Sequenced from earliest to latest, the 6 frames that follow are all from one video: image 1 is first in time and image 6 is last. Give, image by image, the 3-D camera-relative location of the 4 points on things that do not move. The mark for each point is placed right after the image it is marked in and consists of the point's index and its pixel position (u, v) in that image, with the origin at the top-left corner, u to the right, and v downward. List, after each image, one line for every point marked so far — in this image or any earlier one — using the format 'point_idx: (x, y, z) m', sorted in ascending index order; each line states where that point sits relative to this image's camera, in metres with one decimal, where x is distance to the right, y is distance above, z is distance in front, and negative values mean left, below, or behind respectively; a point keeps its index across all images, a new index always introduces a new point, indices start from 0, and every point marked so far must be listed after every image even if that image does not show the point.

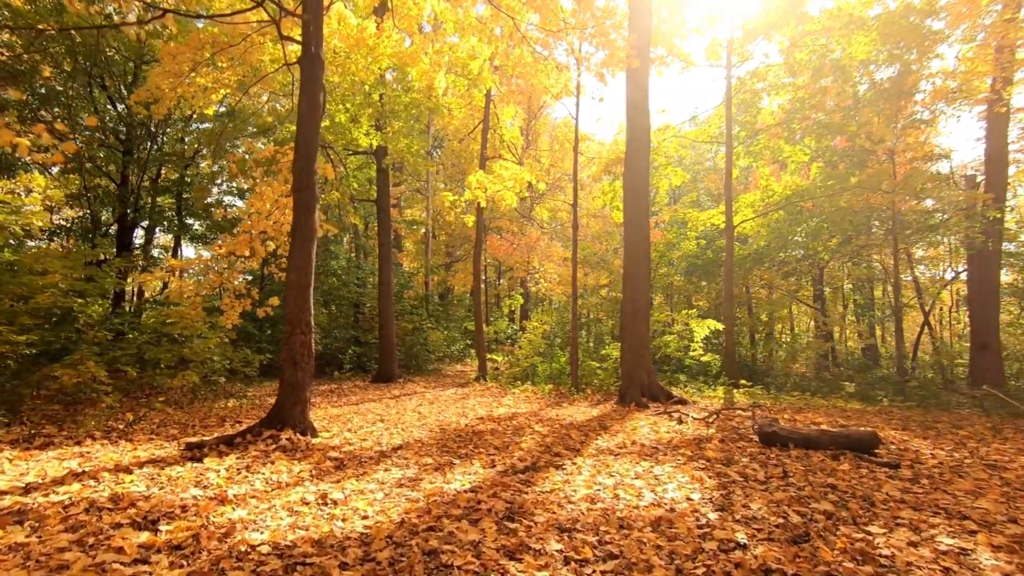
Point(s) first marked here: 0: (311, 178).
0: (-2.0, +1.1, +5.5) m
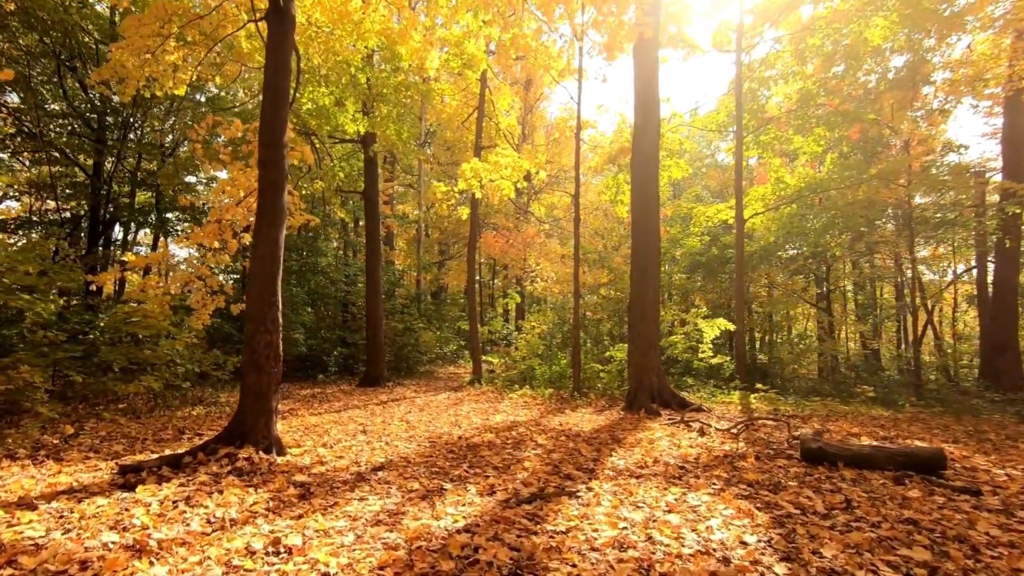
0: (-2.0, +1.2, +4.7) m
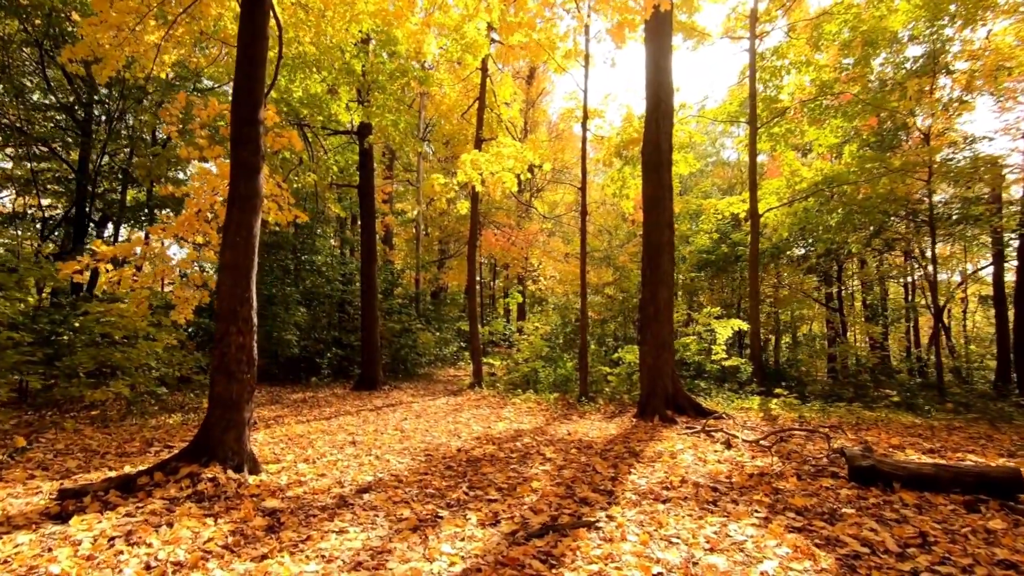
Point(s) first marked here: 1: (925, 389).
0: (-2.0, +1.2, +4.2) m
1: (+8.3, -2.1, +10.9) m
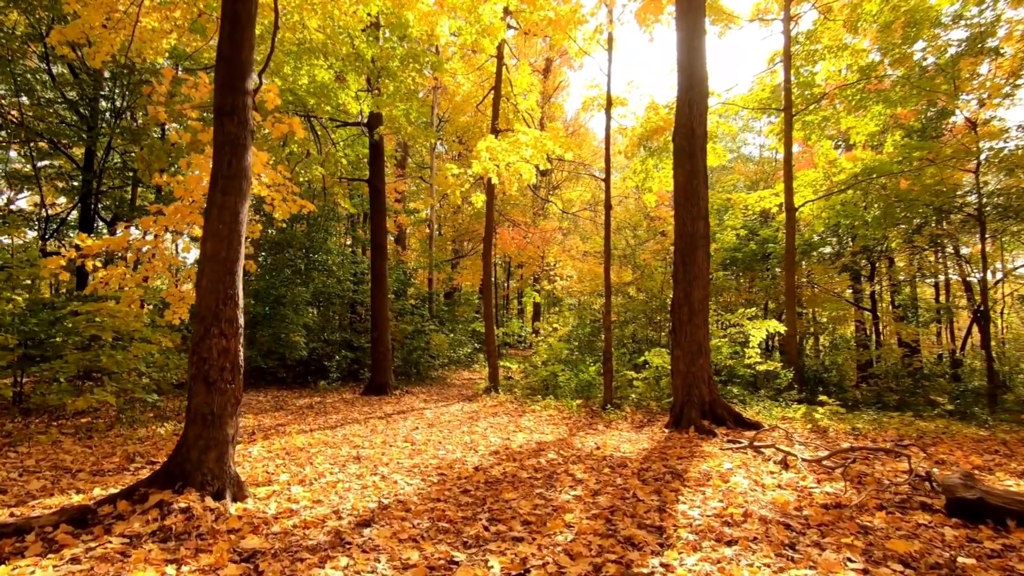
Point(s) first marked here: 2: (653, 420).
0: (-1.8, +1.2, +3.6) m
1: (+8.7, -2.0, +10.1) m
2: (+1.9, -1.8, +7.3) m
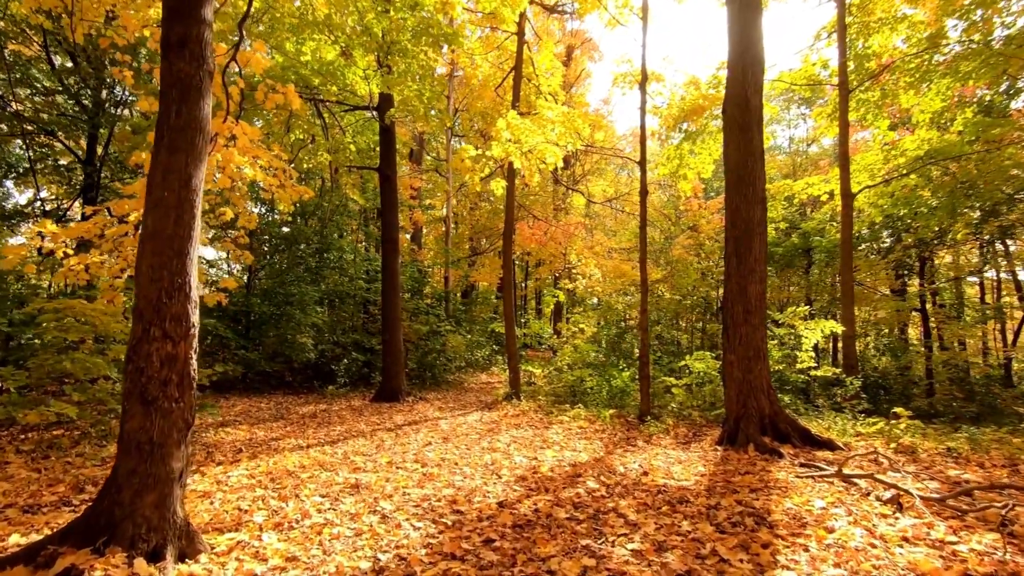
0: (-1.6, +1.3, +2.8) m
1: (+9.1, -2.0, +8.9) m
2: (+2.2, -1.7, +6.4) m
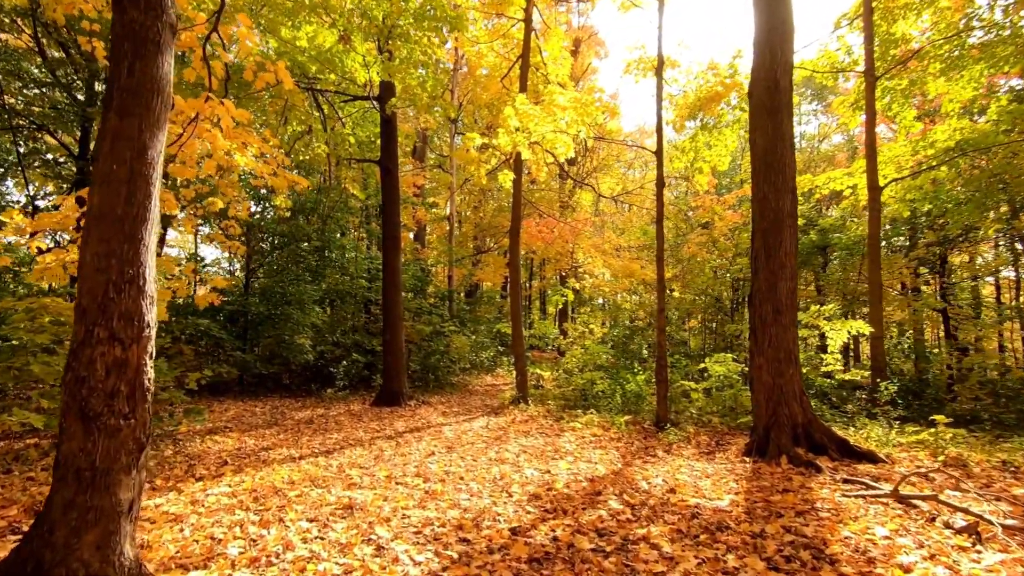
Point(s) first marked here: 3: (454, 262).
0: (-1.5, +1.3, +2.3) m
1: (+9.2, -1.9, +8.4) m
2: (+2.3, -1.7, +5.9) m
3: (-1.6, +0.7, +14.8) m
